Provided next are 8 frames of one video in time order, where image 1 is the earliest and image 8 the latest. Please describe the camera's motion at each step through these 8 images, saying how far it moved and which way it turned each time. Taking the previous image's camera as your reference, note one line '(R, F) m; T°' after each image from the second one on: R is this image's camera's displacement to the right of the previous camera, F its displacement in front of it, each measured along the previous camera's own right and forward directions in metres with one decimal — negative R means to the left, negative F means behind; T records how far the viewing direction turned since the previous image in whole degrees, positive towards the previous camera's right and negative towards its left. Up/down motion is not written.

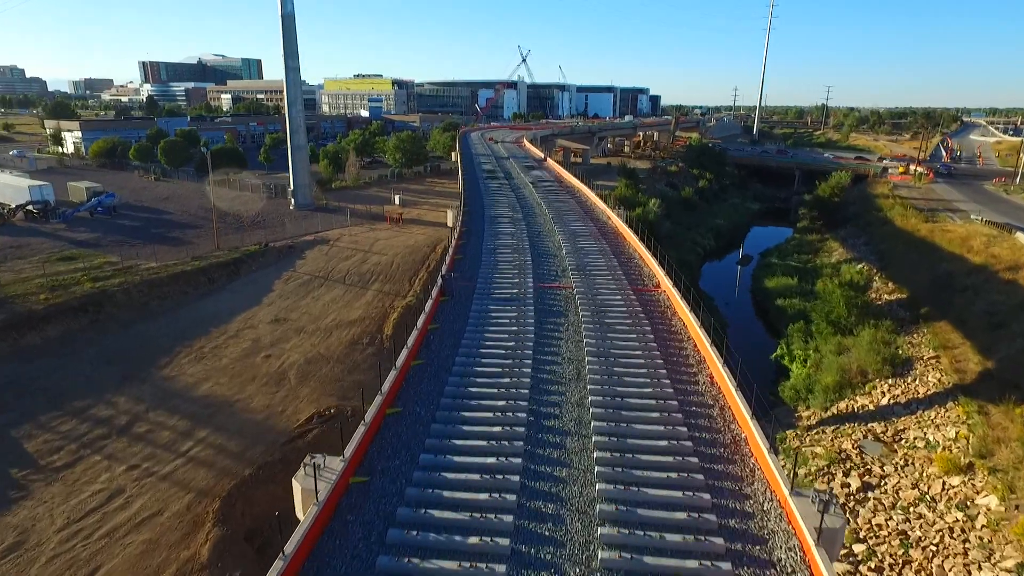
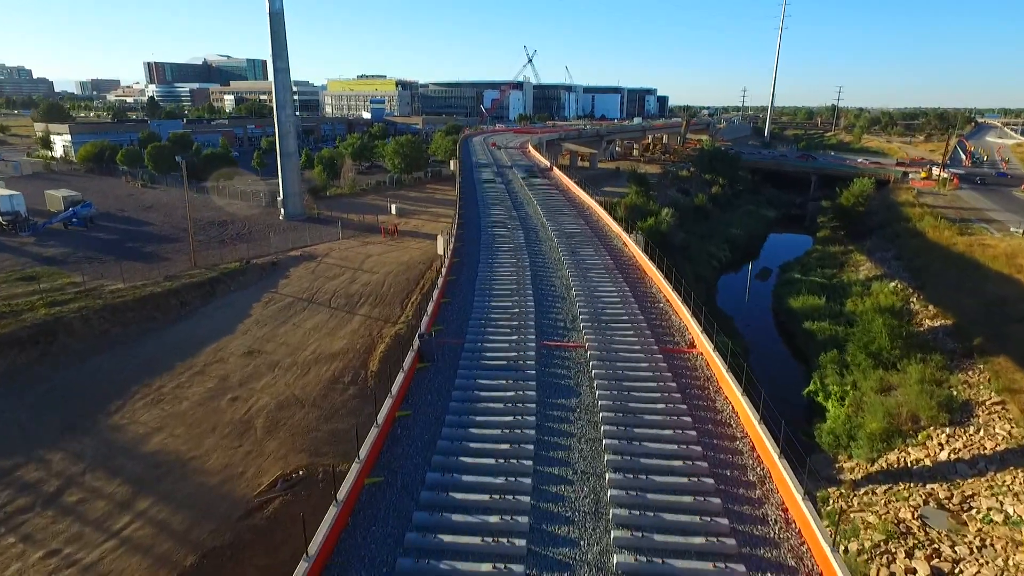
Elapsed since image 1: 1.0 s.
(+0.1, +2.5) m; -1°
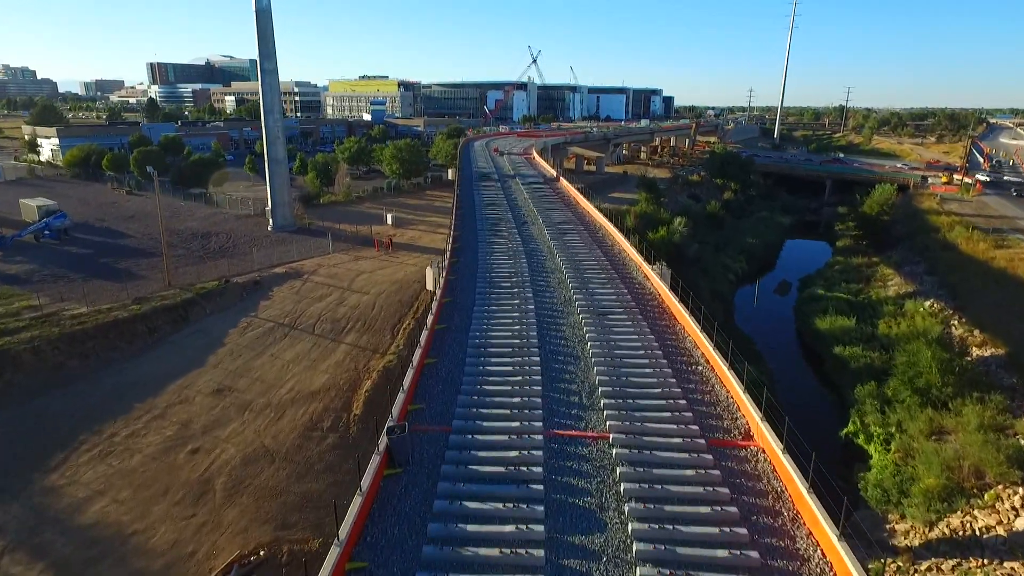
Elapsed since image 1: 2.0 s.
(0.0, +2.3) m; 0°
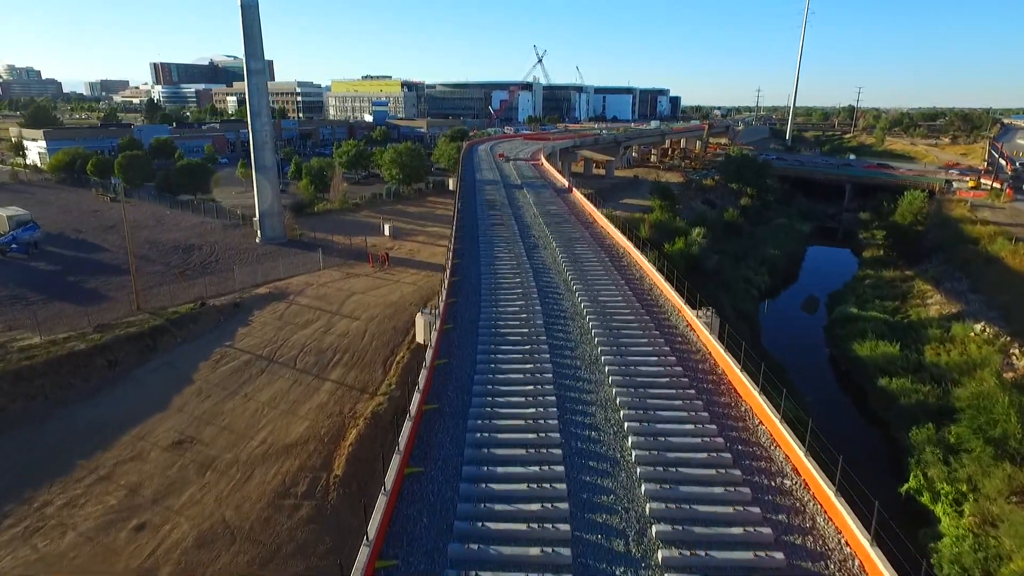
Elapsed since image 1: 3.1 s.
(-0.1, +2.6) m; 0°
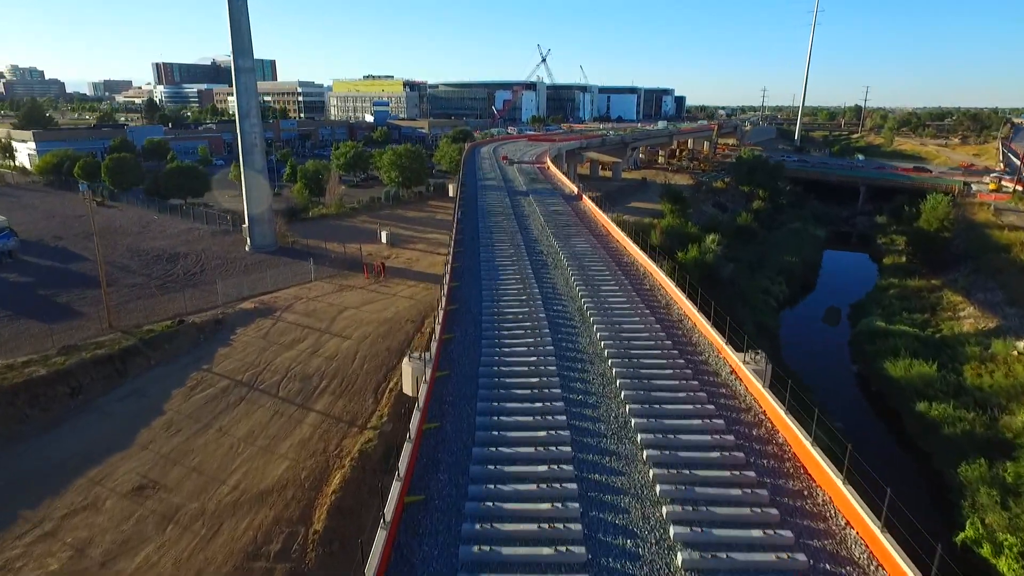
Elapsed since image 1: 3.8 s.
(-0.1, +1.8) m; 0°
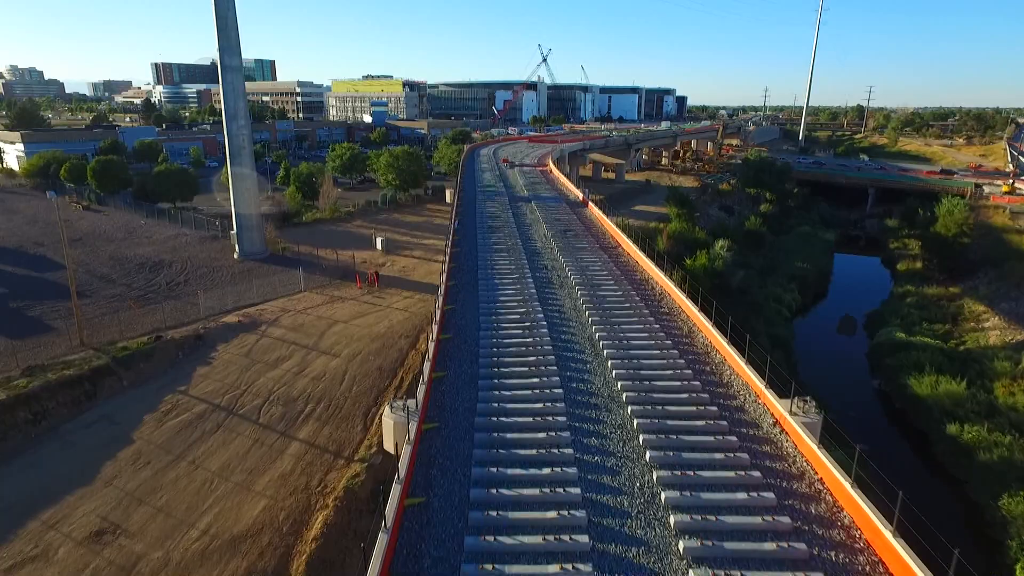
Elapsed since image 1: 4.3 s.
(0.0, +1.4) m; 0°
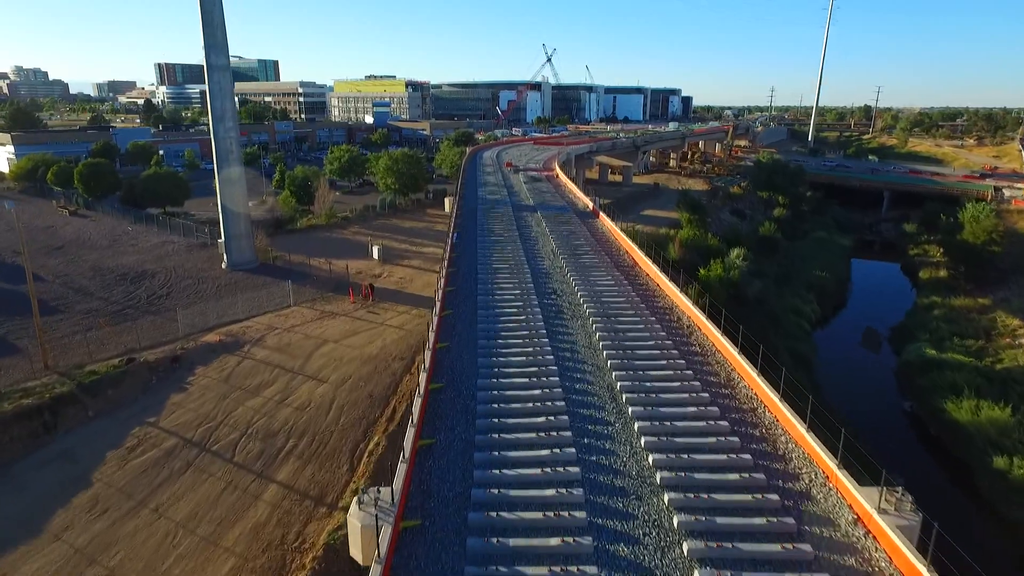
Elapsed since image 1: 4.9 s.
(0.0, +1.7) m; 0°
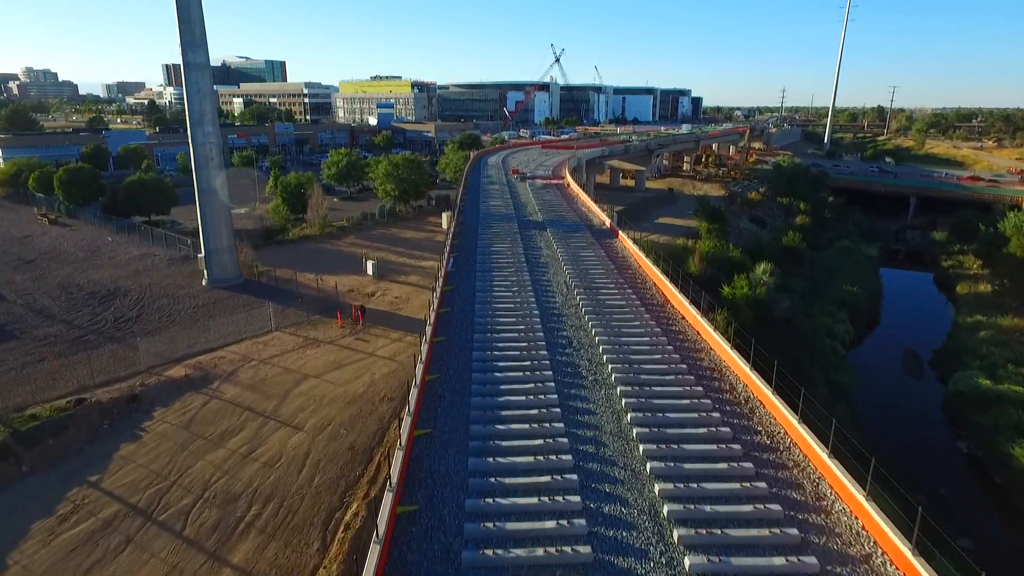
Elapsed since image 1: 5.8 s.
(0.0, +2.4) m; -1°
